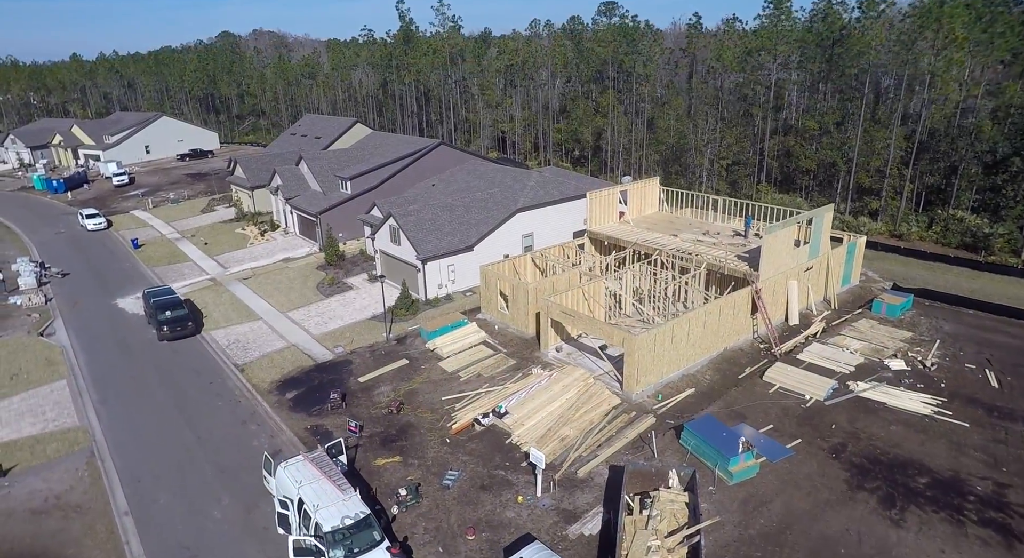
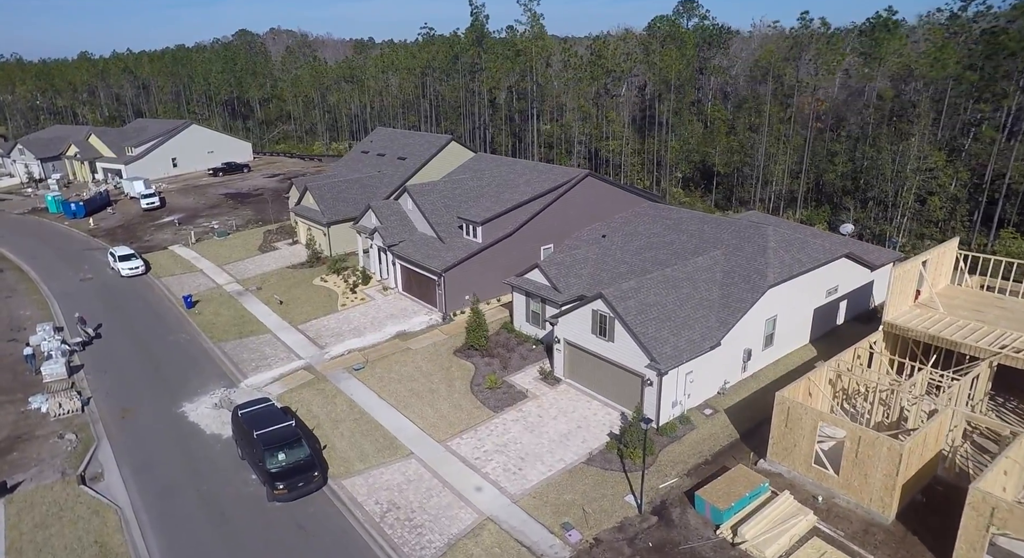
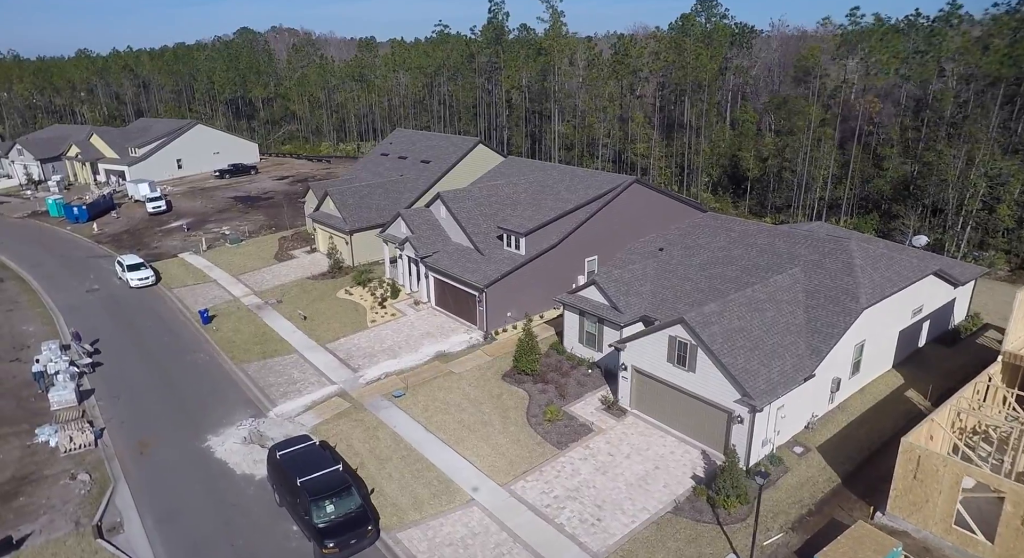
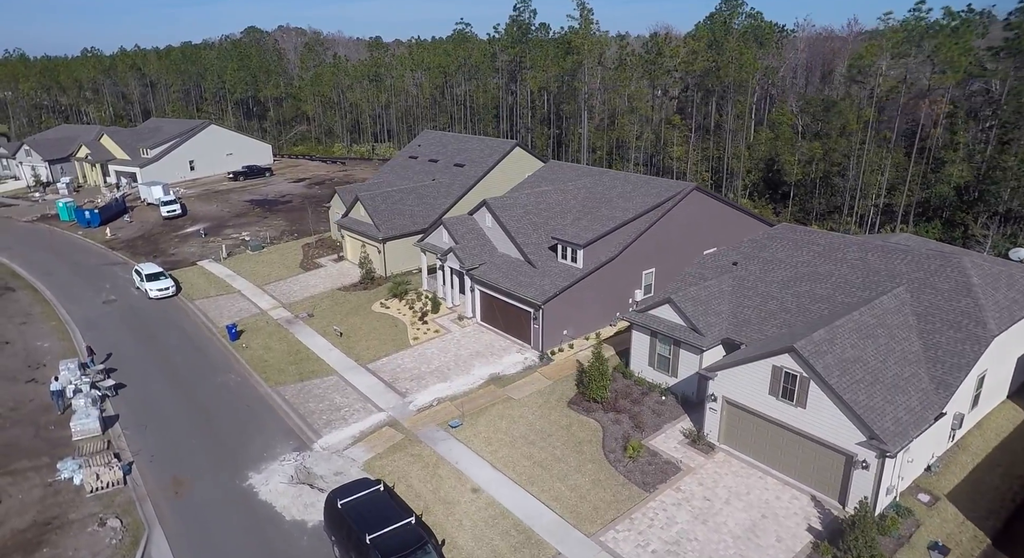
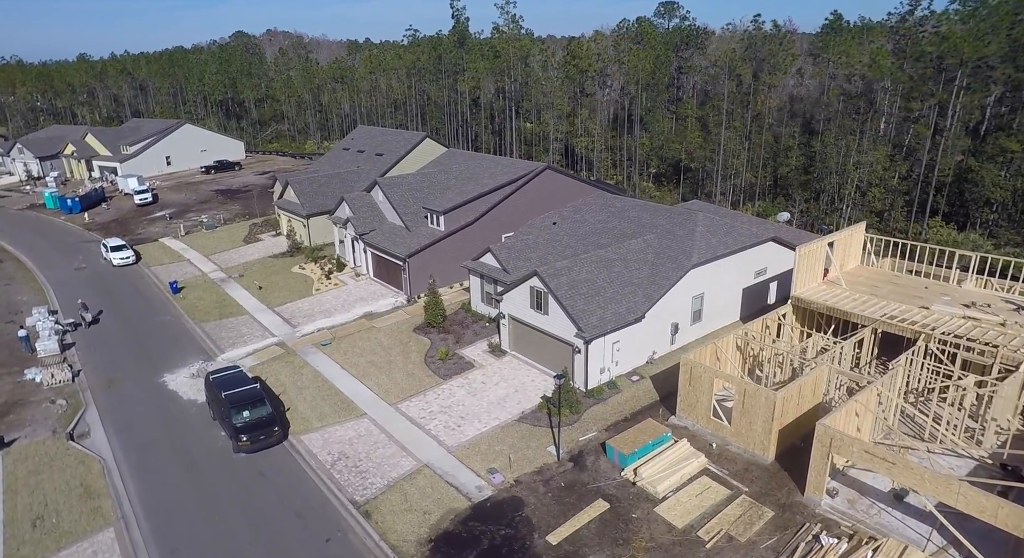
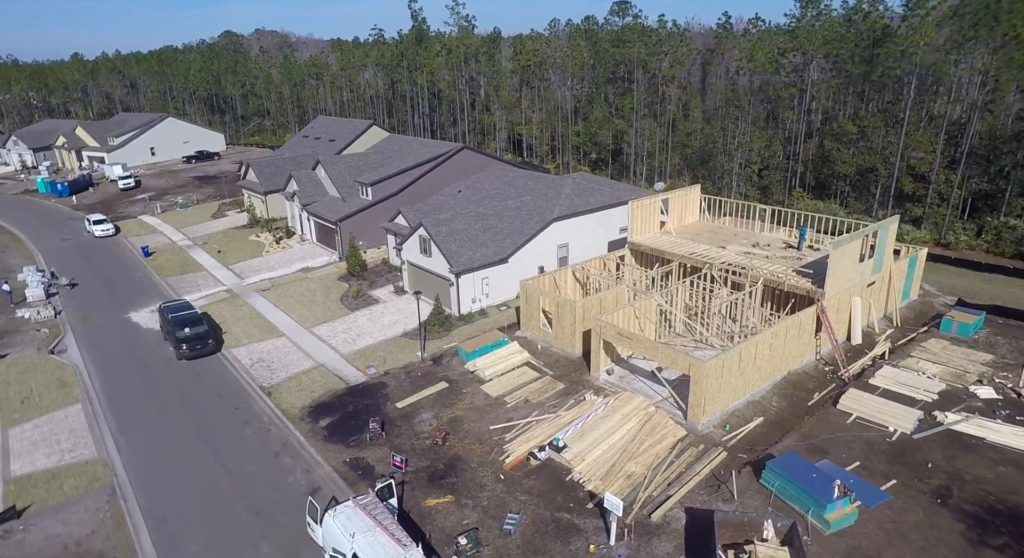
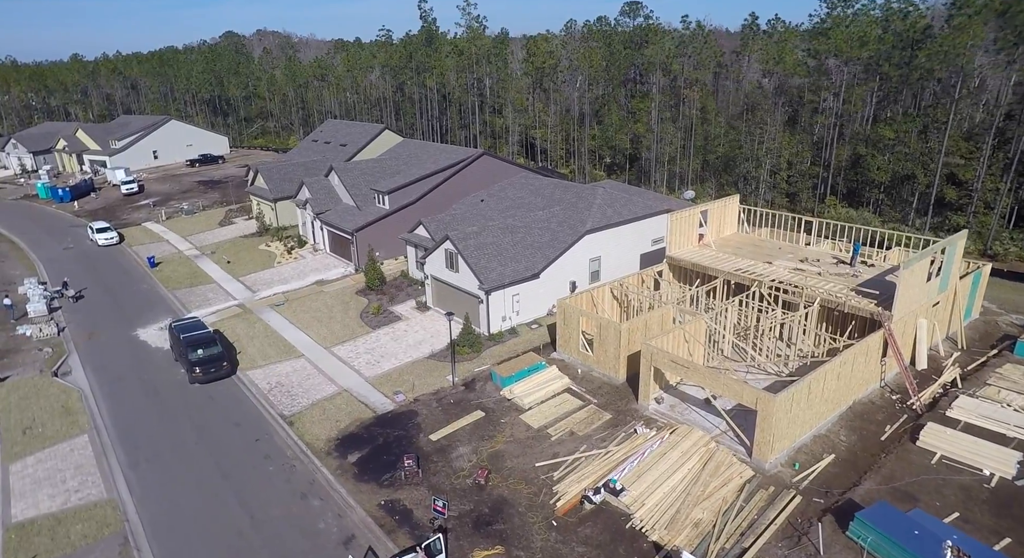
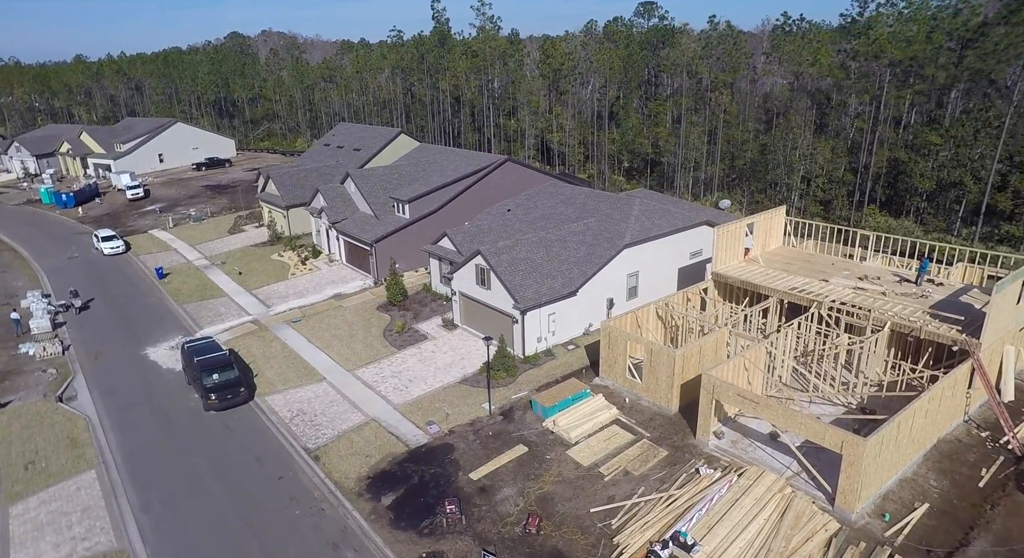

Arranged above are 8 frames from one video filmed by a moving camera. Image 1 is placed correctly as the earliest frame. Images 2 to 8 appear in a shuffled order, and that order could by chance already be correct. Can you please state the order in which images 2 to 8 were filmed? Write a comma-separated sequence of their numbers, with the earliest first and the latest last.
6, 7, 8, 5, 2, 3, 4
